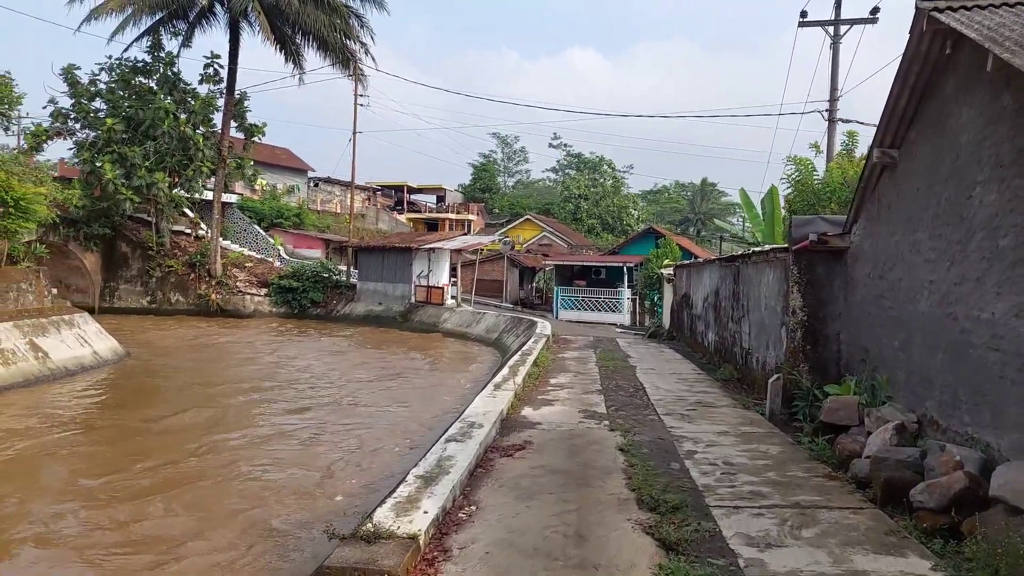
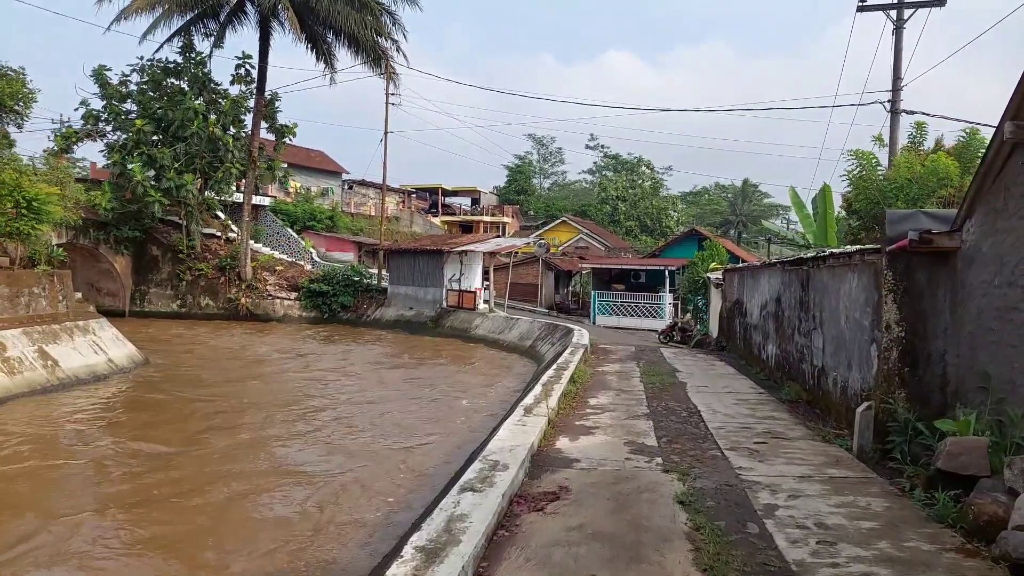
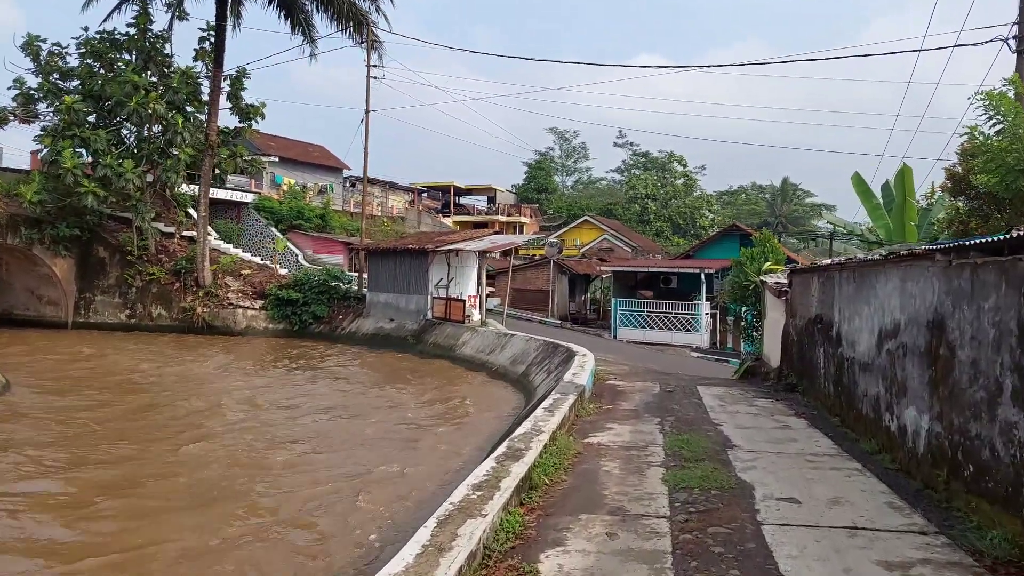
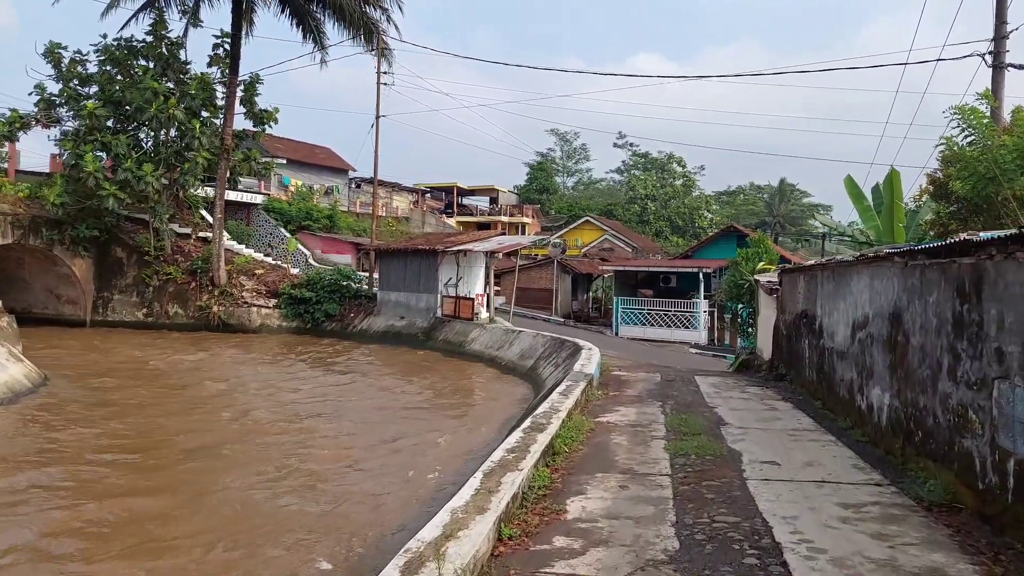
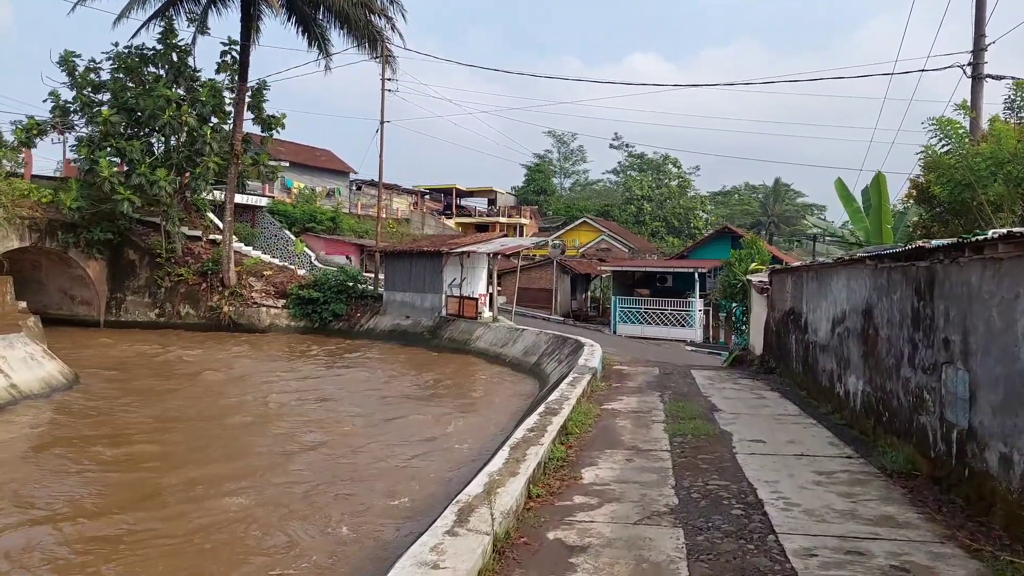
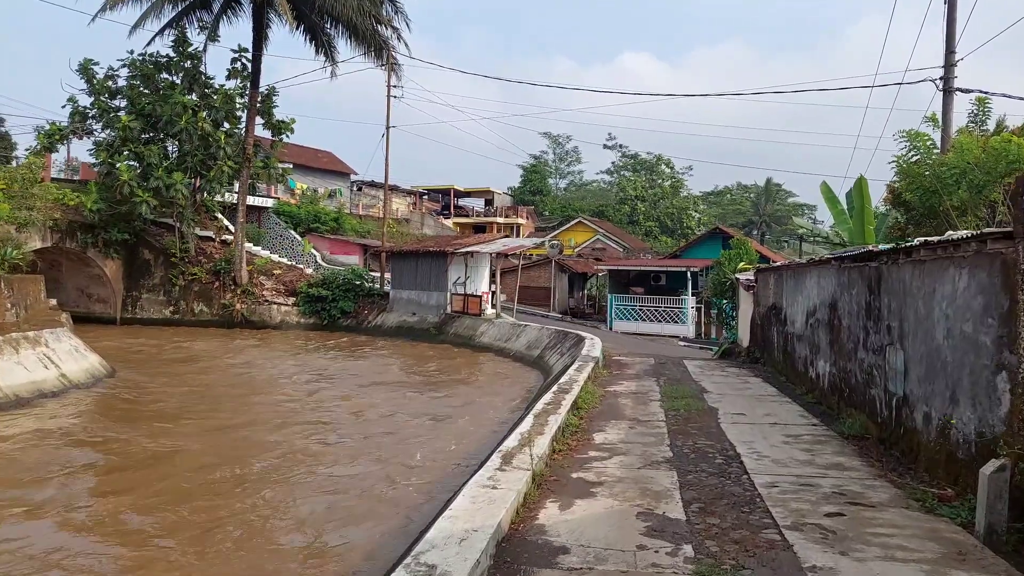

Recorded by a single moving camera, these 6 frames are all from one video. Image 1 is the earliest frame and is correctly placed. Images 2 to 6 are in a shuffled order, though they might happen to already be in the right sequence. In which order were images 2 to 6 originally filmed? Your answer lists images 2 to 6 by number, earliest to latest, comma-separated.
2, 6, 5, 4, 3
